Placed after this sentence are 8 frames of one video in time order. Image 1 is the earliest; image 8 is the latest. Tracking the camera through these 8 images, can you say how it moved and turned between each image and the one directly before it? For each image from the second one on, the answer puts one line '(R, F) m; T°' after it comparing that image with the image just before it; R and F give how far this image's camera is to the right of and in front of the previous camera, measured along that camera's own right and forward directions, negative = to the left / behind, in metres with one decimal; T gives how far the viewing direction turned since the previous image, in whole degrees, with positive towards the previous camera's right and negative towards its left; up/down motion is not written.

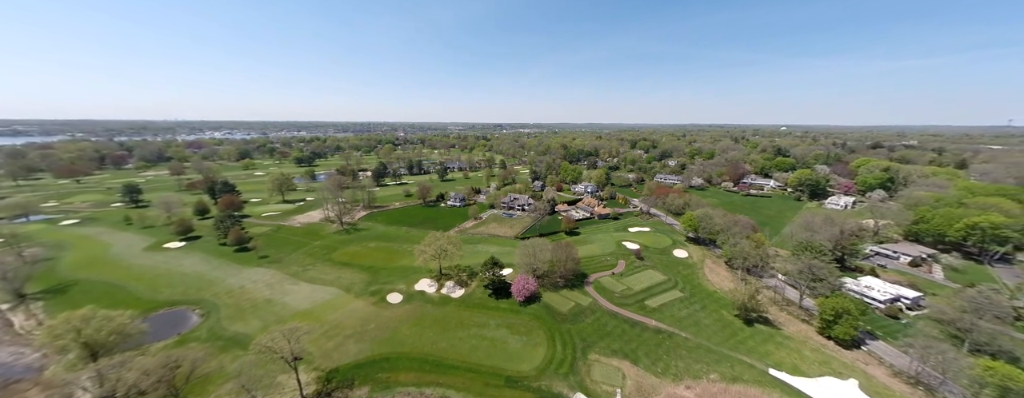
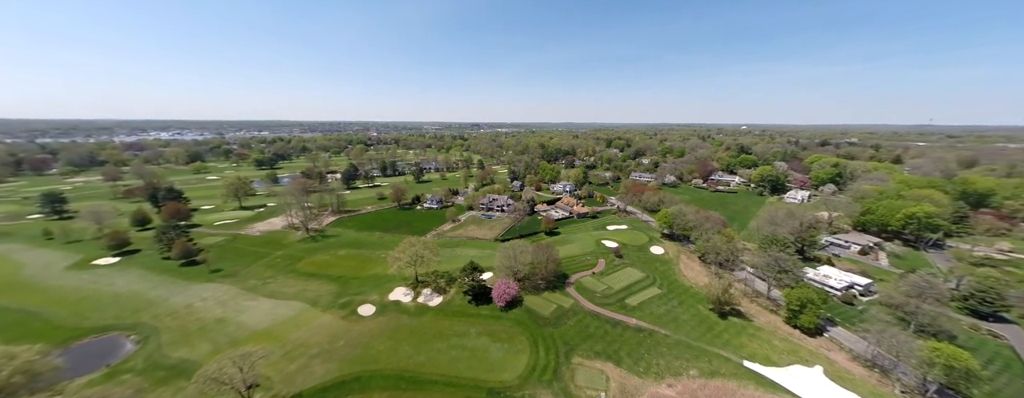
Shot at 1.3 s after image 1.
(+0.1, +1.1) m; +4°
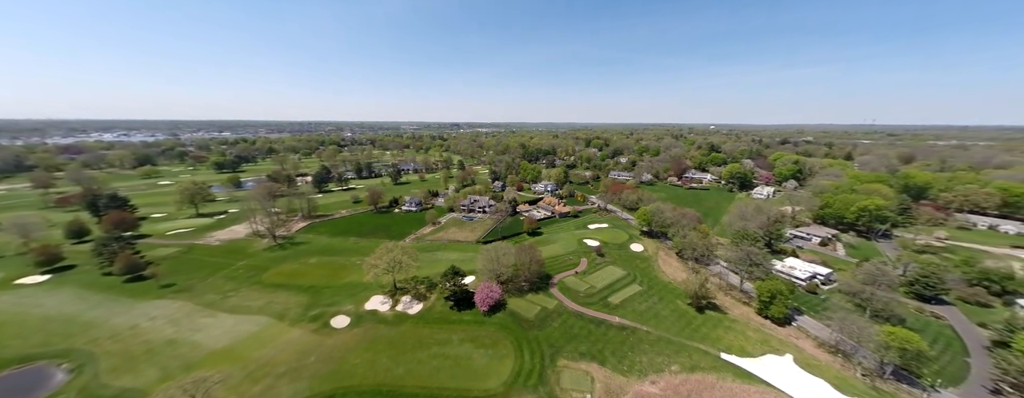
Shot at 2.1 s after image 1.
(+0.1, +0.7) m; +4°
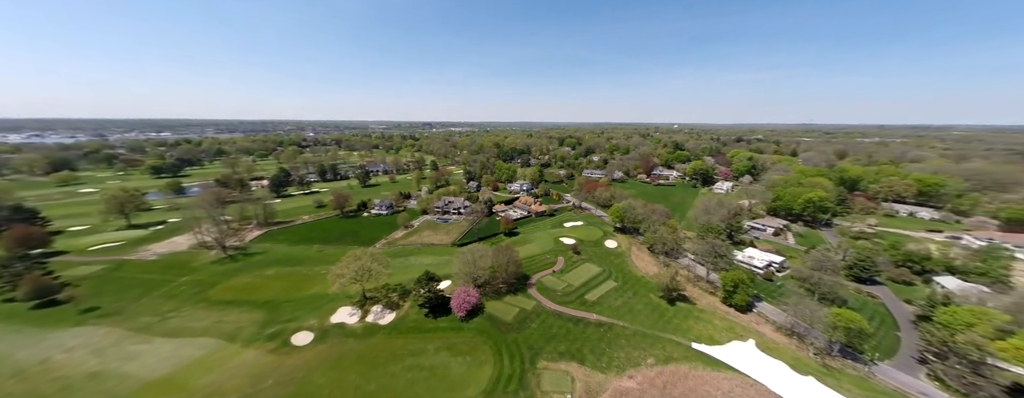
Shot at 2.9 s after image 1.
(+0.1, +0.7) m; +5°
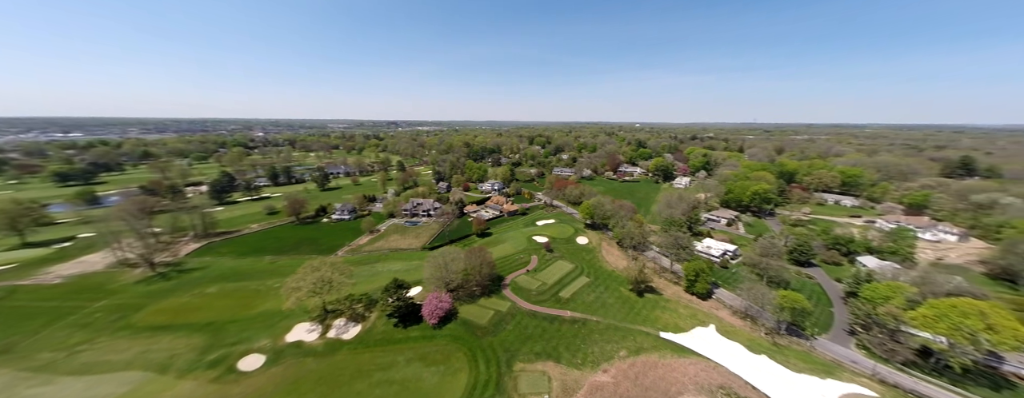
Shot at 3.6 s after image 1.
(0.0, +0.6) m; +6°
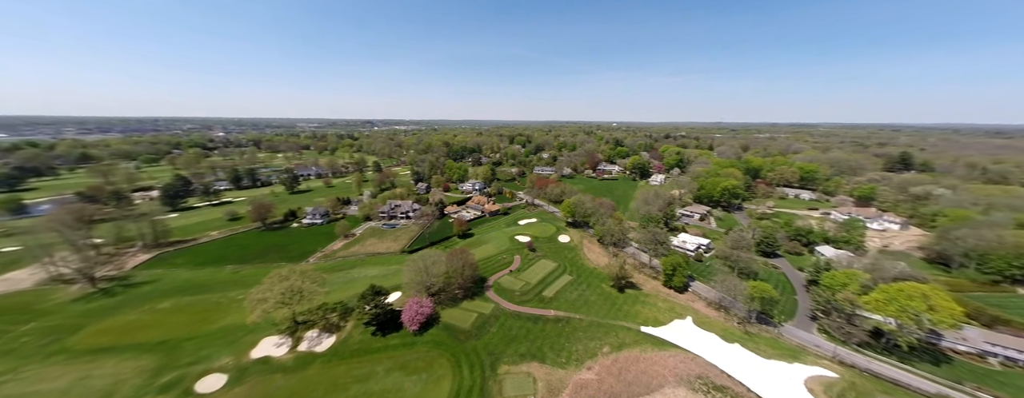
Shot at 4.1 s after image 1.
(0.0, +0.5) m; +4°
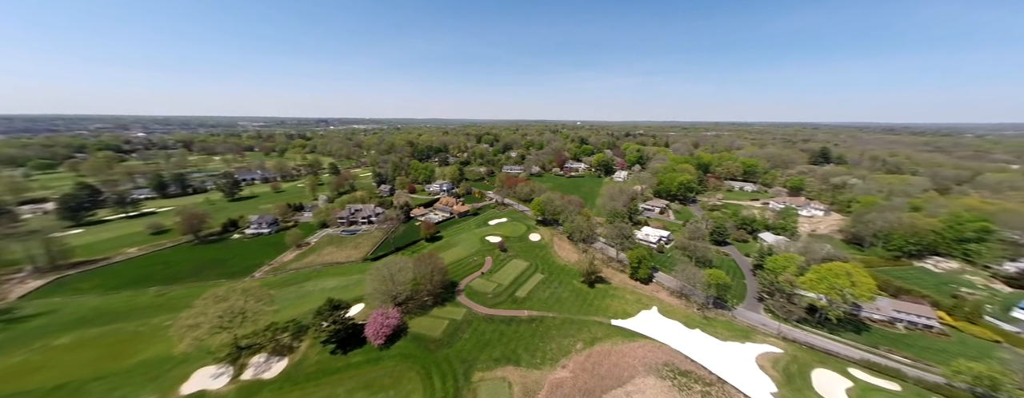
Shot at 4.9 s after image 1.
(0.0, +0.7) m; +6°
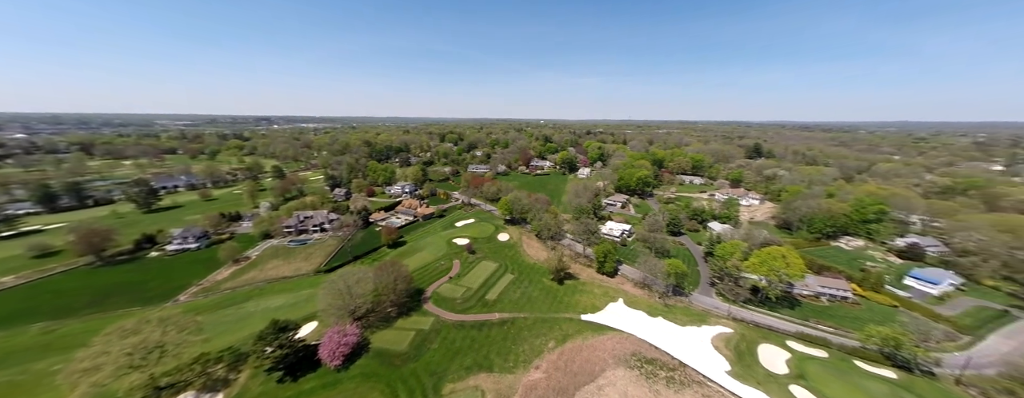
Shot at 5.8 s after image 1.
(0.0, +0.8) m; +7°
